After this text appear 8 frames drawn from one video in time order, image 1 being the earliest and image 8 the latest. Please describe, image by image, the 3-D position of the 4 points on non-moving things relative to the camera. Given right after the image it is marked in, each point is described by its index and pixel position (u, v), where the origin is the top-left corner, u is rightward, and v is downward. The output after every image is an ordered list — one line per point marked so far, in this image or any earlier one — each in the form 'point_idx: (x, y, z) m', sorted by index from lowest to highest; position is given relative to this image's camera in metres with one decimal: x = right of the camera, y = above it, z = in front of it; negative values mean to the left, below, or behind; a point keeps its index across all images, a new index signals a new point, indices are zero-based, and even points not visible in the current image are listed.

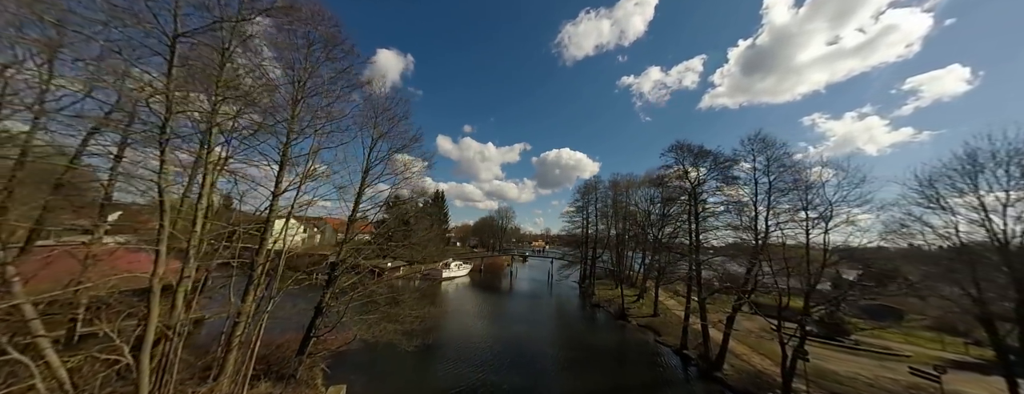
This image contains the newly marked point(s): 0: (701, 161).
0: (+10.7, +2.0, +15.5) m
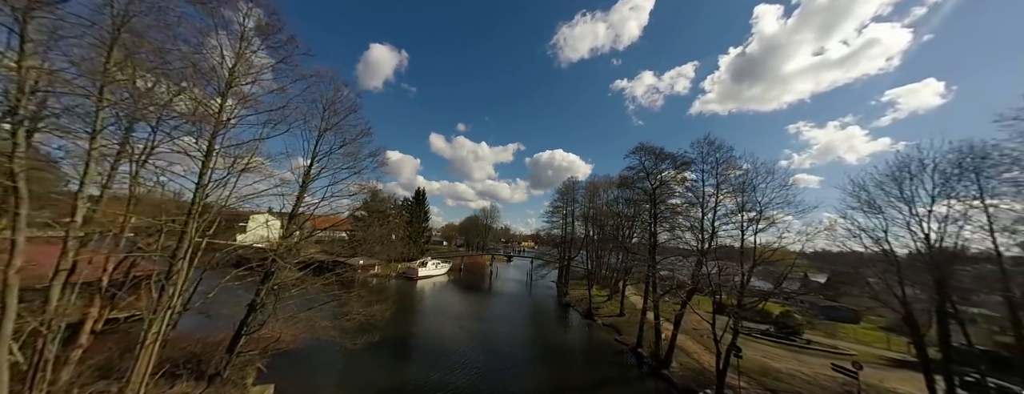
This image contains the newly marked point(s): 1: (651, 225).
0: (+8.6, +1.9, +15.8) m
1: (+7.9, -1.6, +15.5) m
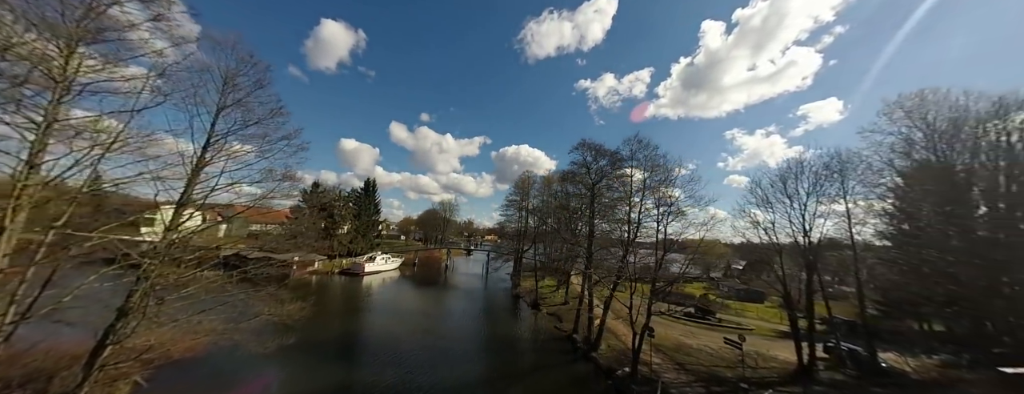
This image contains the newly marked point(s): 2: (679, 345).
0: (+5.4, +2.3, +16.6) m
1: (+4.6, -1.2, +16.2) m
2: (+8.6, -7.6, +14.0) m
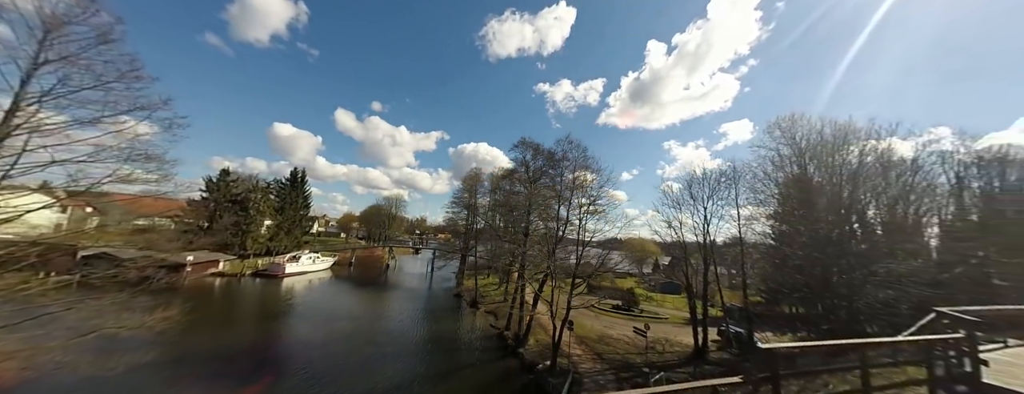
0: (+1.6, +2.4, +16.9) m
1: (+0.8, -1.1, +16.5) m
2: (+4.9, -7.6, +14.9) m
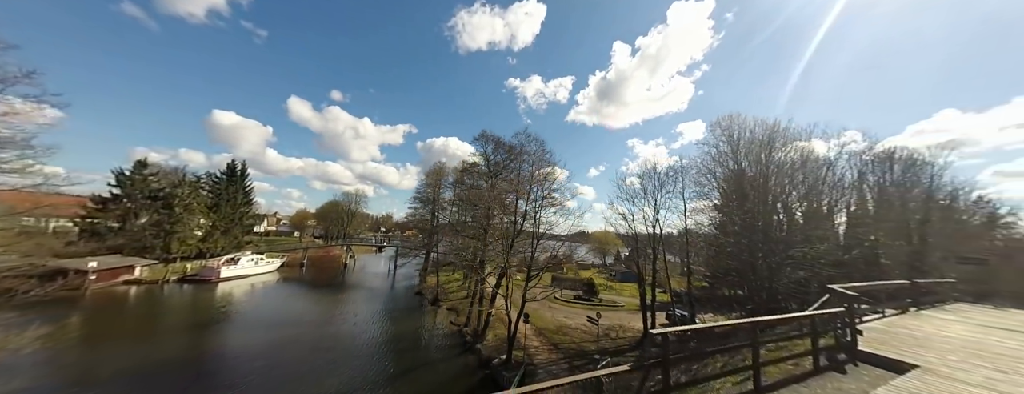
0: (-0.9, +2.8, +16.7) m
1: (-1.6, -0.7, +16.2) m
2: (+2.7, -7.3, +15.2) m
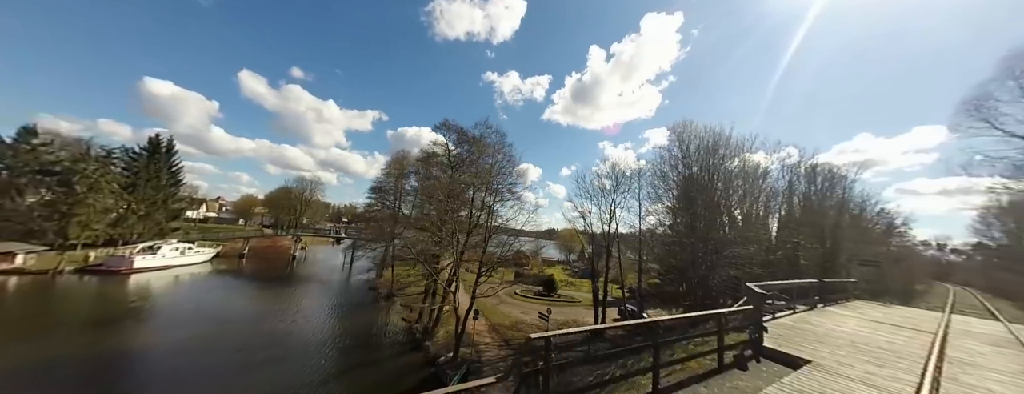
0: (-3.1, +3.2, +16.1) m
1: (-3.9, -0.3, +15.6) m
2: (+0.1, -7.0, +15.2) m
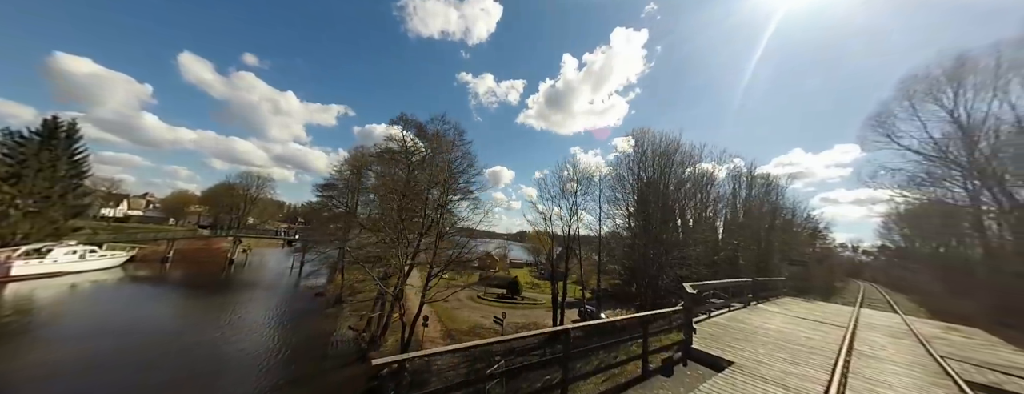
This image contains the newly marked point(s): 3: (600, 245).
0: (-5.3, +3.2, +15.4) m
1: (-6.1, -0.2, +14.7) m
2: (-2.1, -7.0, +14.7) m
3: (+5.5, -3.0, +17.1) m
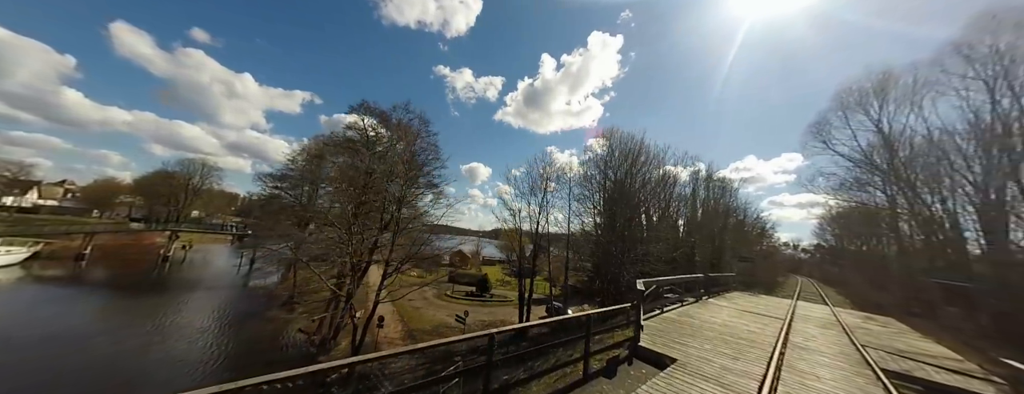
0: (-6.9, +3.6, +14.5) m
1: (-7.8, +0.2, +13.8) m
2: (-4.0, -6.7, +14.2) m
3: (+3.5, -2.9, +17.3) m
